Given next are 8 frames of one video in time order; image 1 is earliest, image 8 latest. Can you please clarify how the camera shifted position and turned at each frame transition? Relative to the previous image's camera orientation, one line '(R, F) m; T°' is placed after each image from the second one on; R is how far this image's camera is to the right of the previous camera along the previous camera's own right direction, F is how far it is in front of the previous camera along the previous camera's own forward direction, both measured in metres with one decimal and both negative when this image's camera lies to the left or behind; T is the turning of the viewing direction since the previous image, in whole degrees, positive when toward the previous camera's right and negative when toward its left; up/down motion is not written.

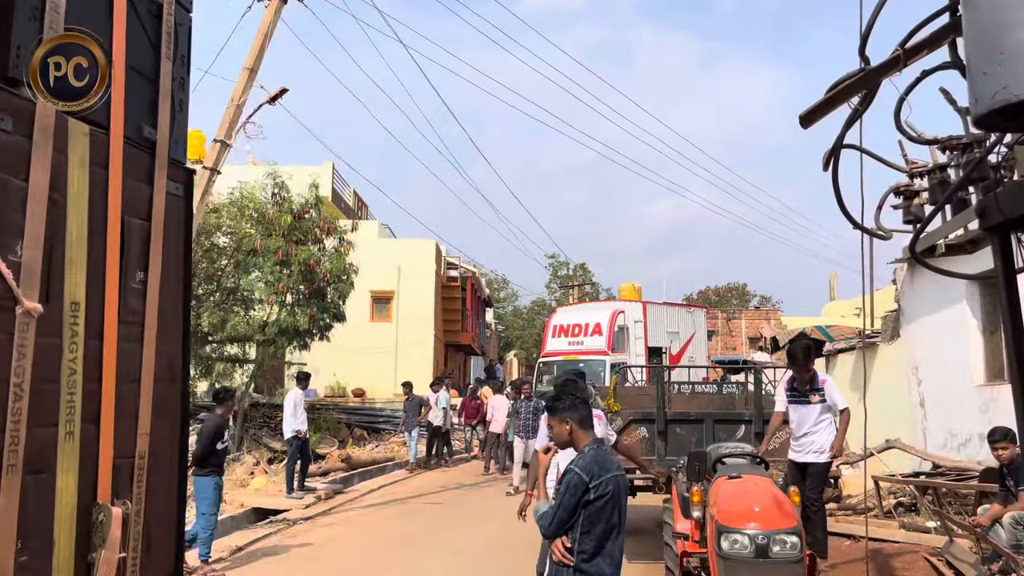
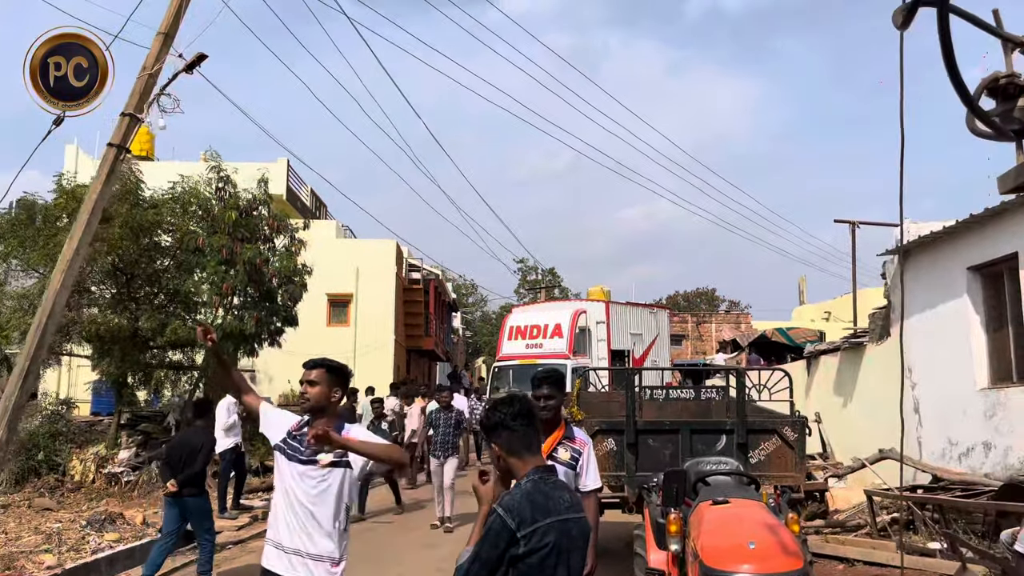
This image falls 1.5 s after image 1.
(+0.2, +1.0) m; +2°
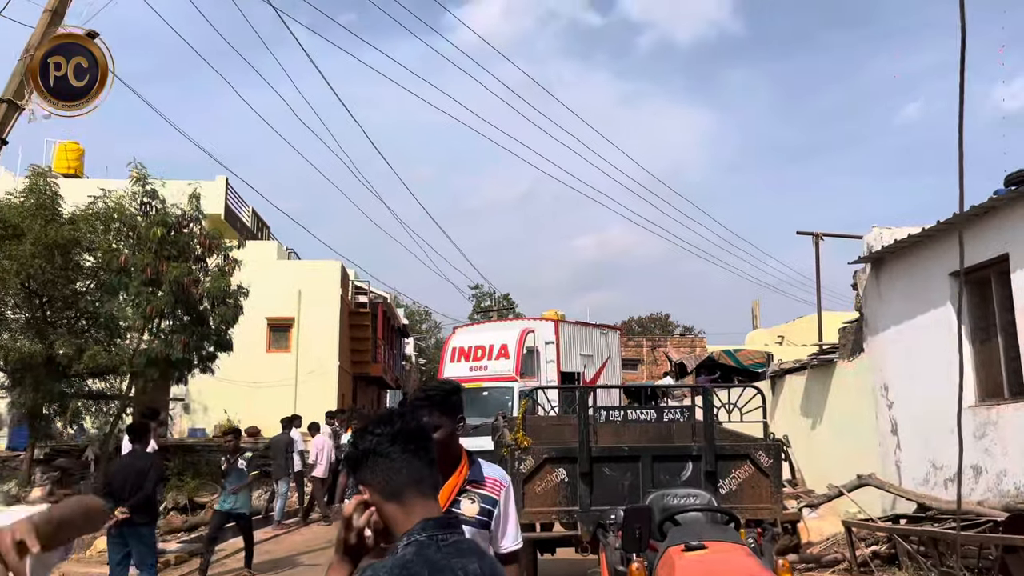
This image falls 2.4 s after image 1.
(+0.2, +0.9) m; +3°
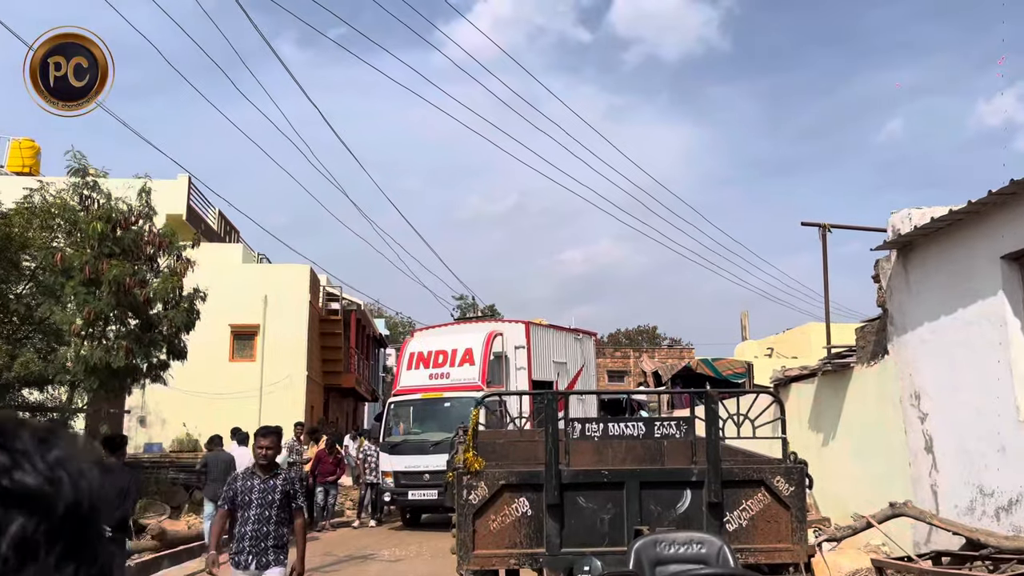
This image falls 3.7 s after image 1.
(+0.2, +1.2) m; +1°
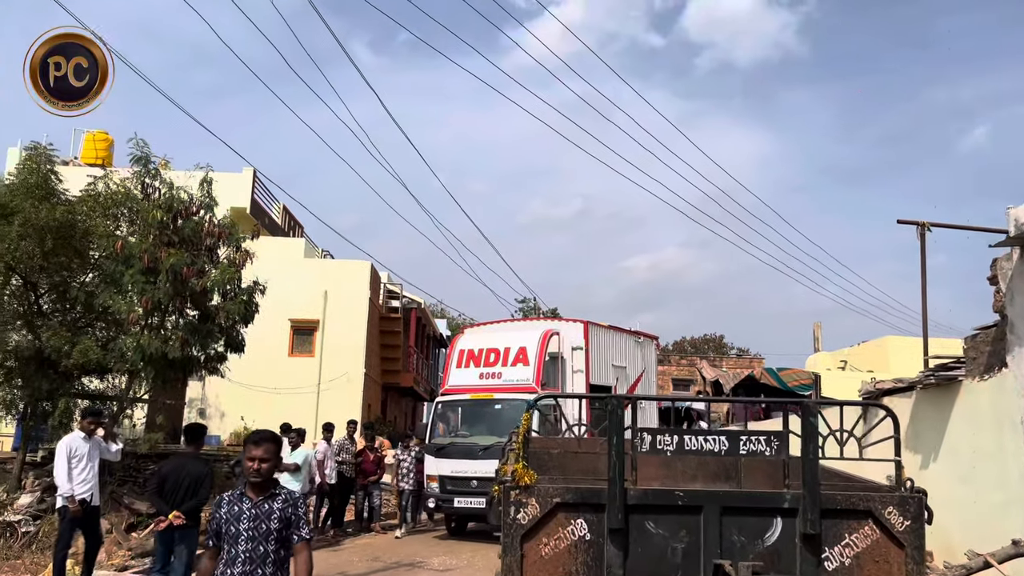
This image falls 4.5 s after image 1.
(0.0, +0.6) m; -5°
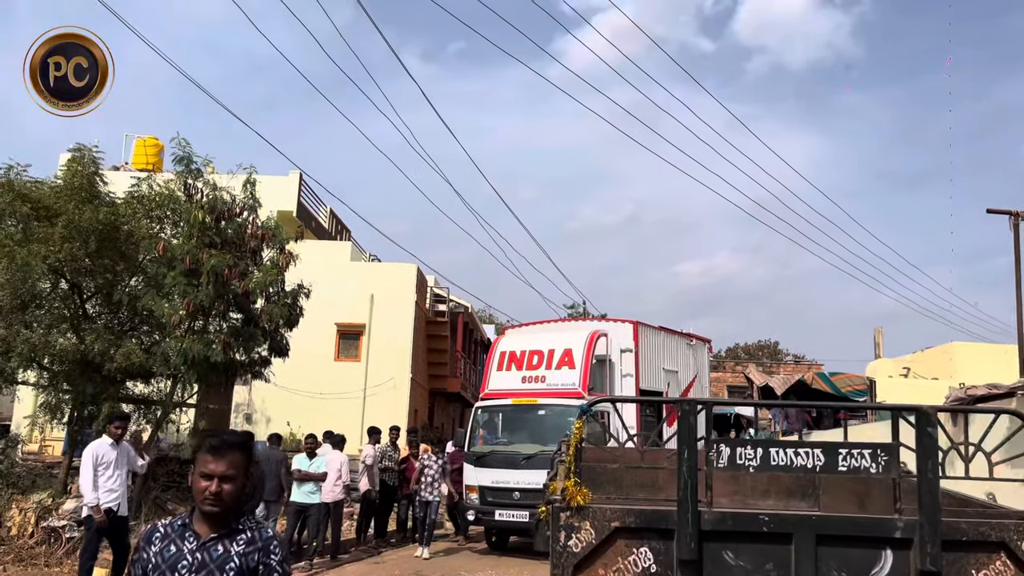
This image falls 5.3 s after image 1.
(0.0, +0.6) m; -4°
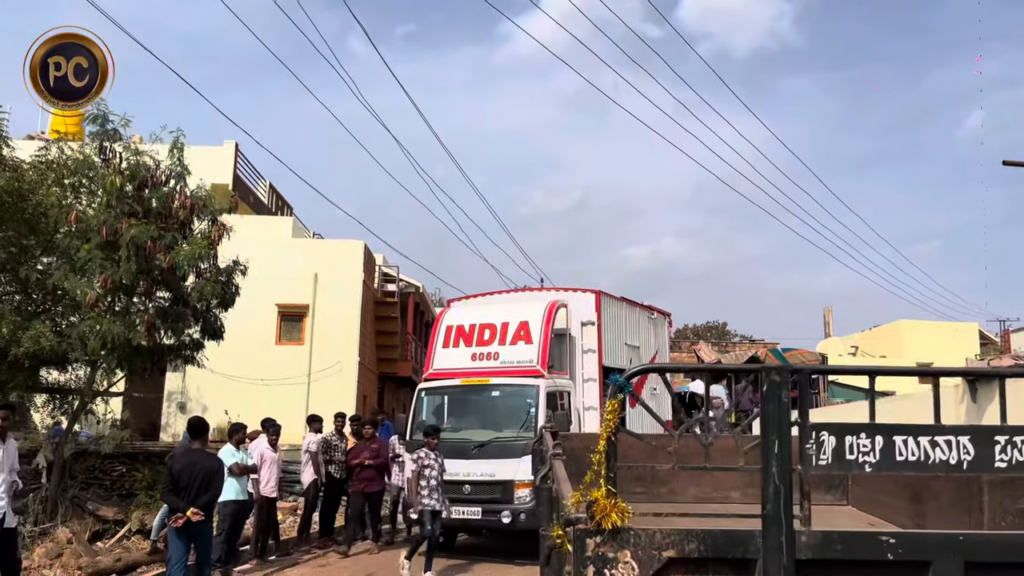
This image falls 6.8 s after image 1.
(-0.1, +1.1) m; +4°
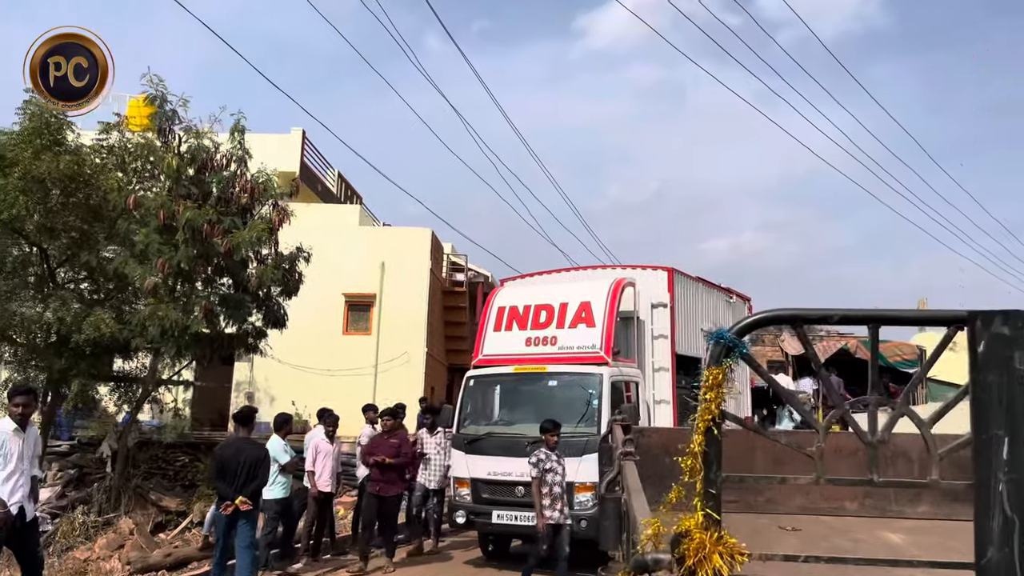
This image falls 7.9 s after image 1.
(+0.1, +0.8) m; -6°
